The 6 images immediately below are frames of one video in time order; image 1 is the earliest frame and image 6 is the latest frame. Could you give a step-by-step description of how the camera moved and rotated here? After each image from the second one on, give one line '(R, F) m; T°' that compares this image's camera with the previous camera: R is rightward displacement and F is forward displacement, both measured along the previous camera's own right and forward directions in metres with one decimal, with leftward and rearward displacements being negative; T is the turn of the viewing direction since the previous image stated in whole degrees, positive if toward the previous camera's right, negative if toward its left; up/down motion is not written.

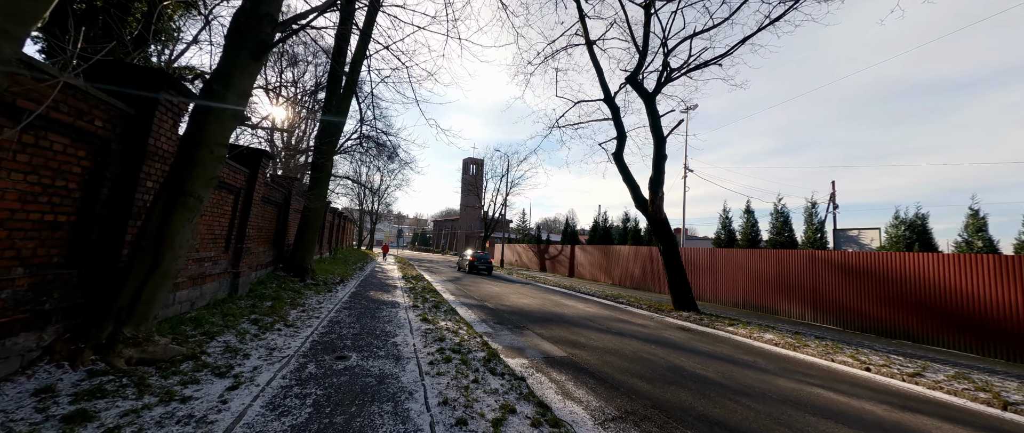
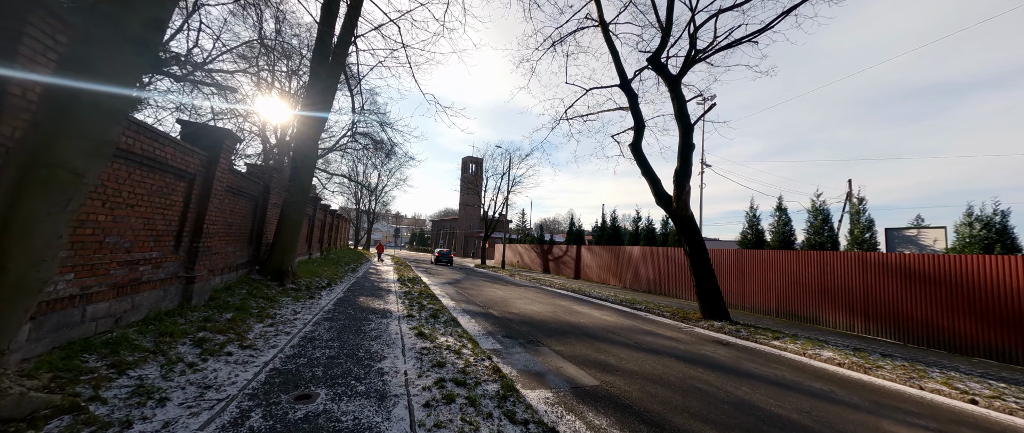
(-0.3, +1.1) m; 0°
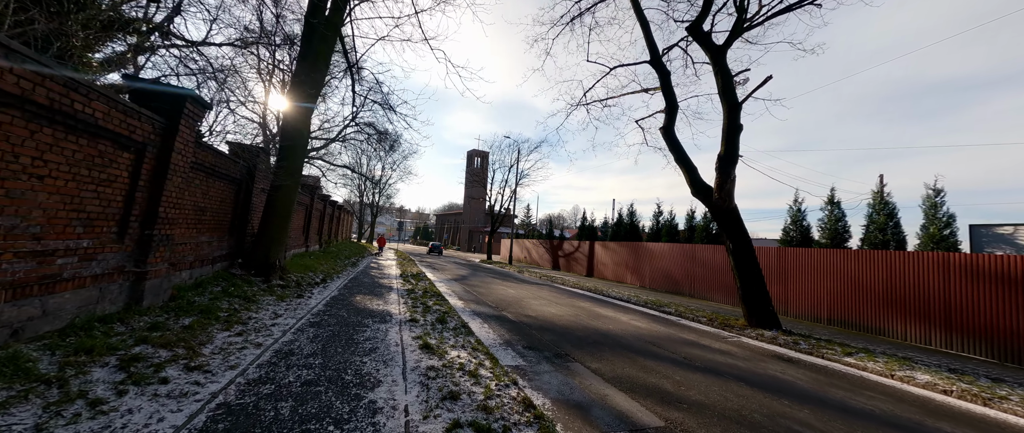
(-0.3, +1.1) m; -1°
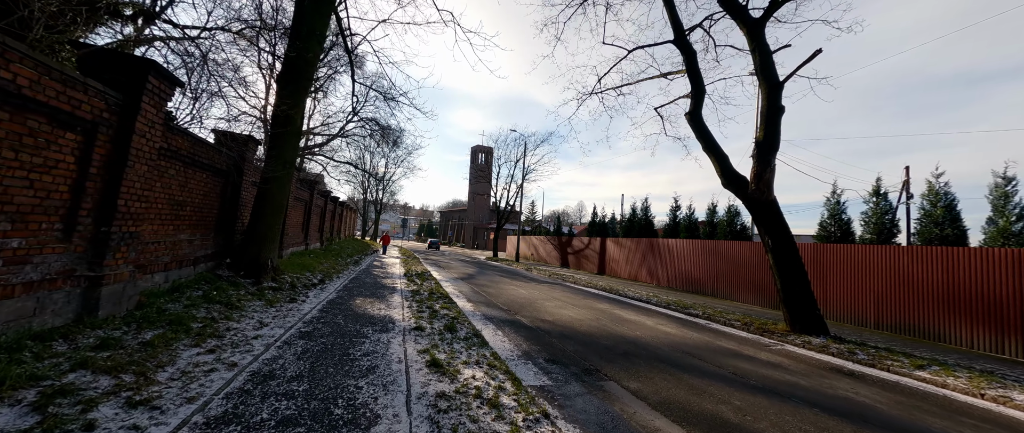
(-0.2, +0.7) m; -1°
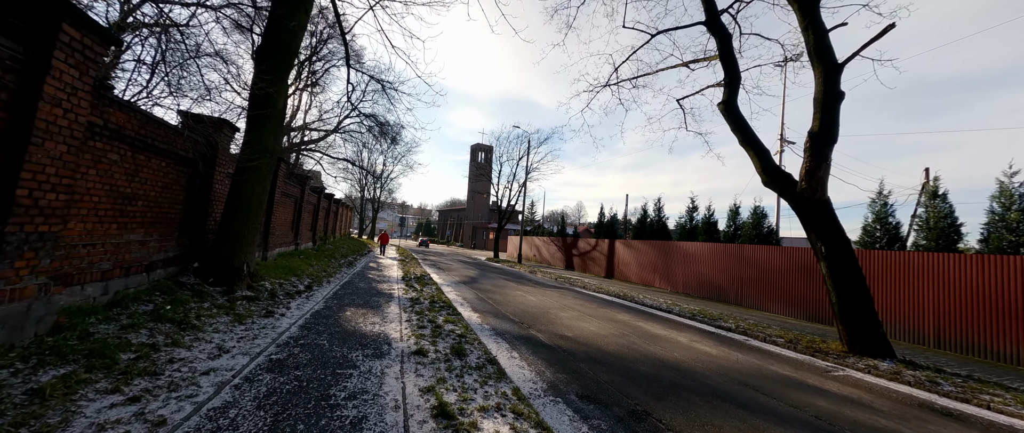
(-0.3, +0.9) m; 0°
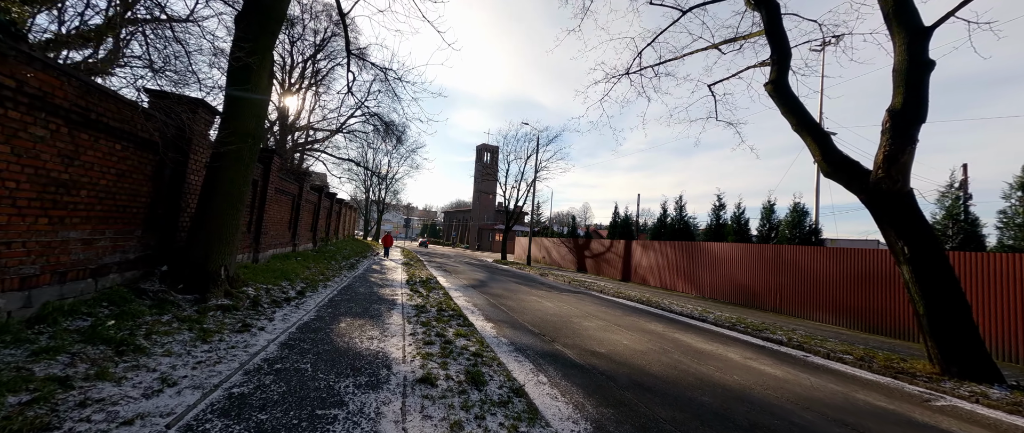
(-0.3, +0.9) m; -1°
